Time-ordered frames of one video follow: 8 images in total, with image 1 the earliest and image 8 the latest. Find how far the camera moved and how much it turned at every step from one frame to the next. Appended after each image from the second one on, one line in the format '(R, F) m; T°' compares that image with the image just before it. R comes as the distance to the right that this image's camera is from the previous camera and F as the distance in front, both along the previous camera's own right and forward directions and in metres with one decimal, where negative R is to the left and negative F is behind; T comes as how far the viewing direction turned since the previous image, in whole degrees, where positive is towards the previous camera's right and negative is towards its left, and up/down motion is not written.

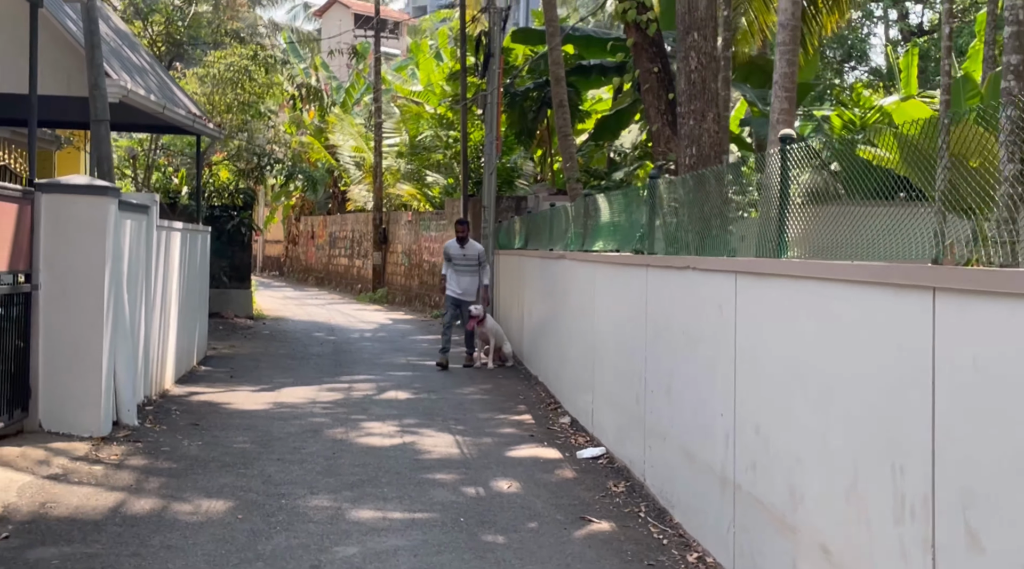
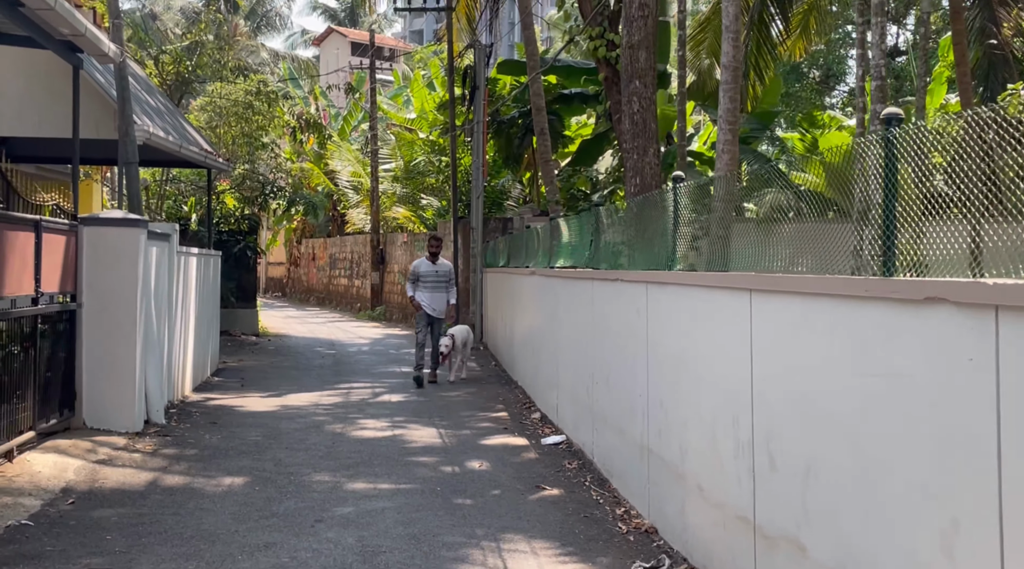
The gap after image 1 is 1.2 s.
(+0.2, -1.6) m; 0°
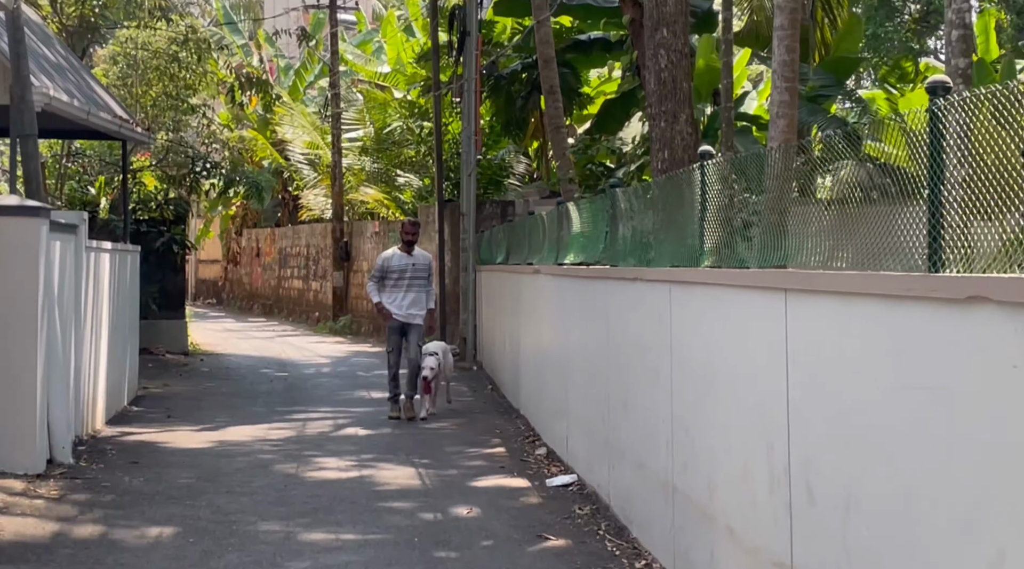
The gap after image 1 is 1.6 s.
(-0.3, +1.6) m; +3°
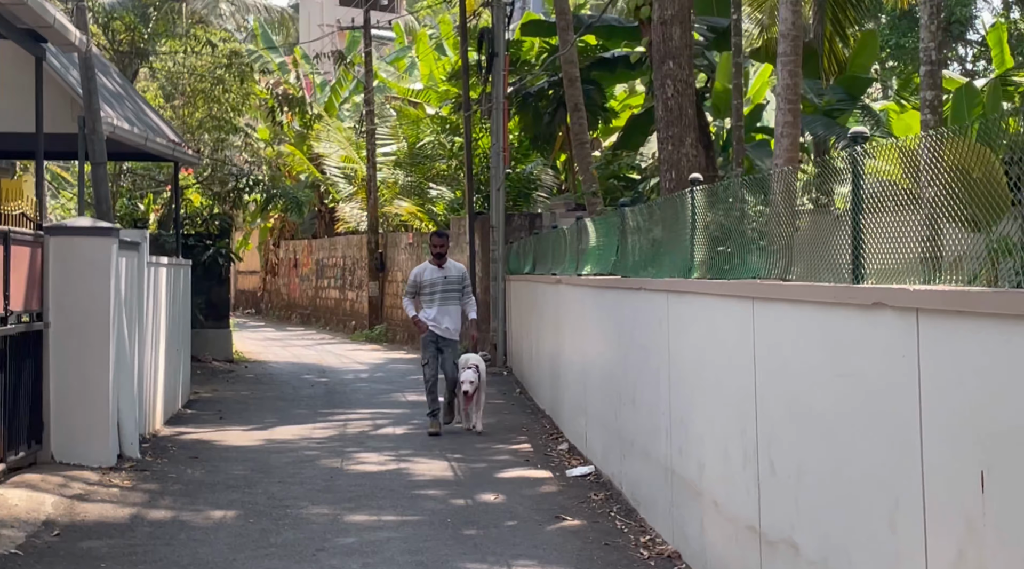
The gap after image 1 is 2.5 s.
(+0.1, -1.0) m; -1°
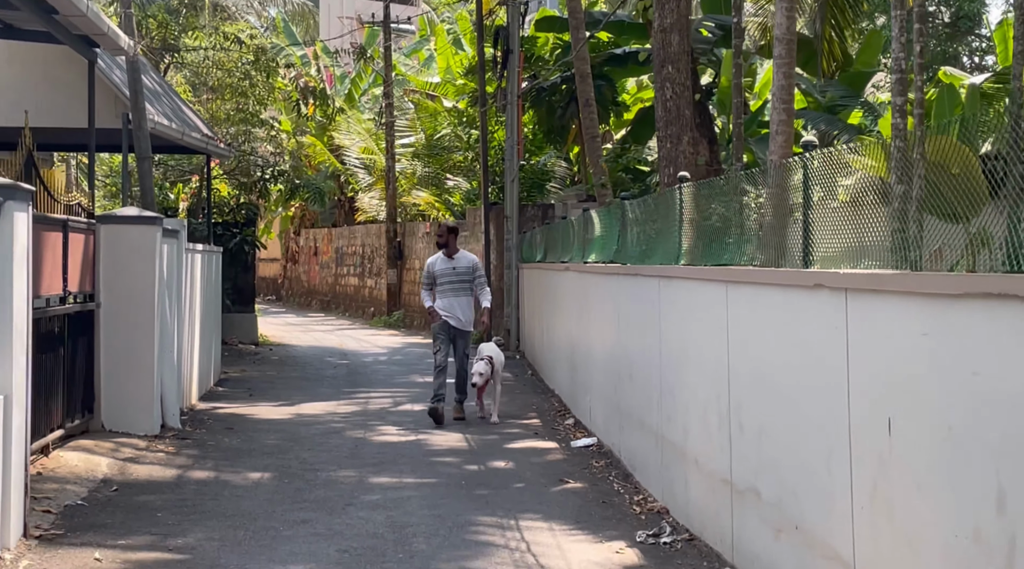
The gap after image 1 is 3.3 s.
(+0.1, -1.0) m; -1°
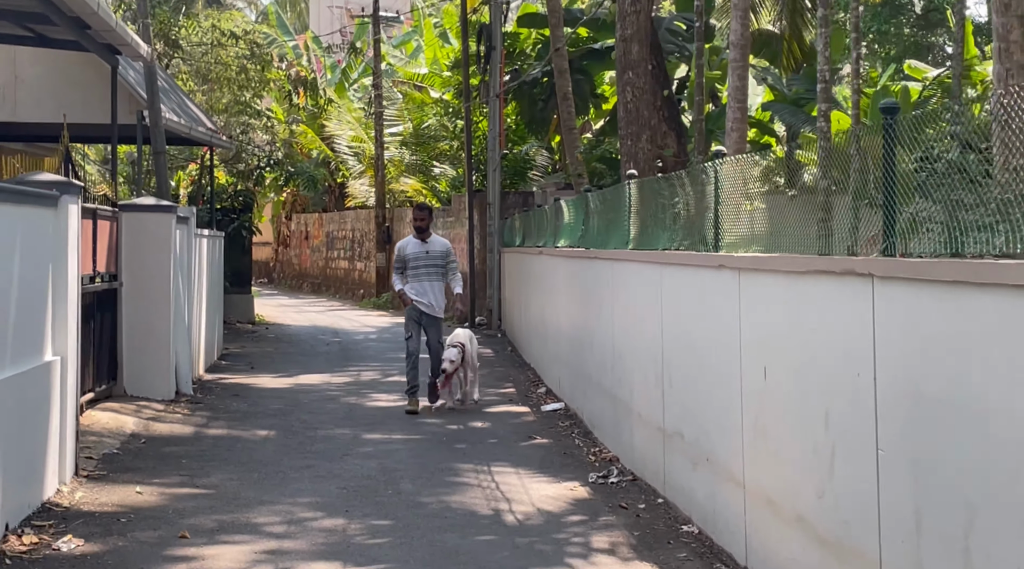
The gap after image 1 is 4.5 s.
(+0.1, -1.4) m; 0°
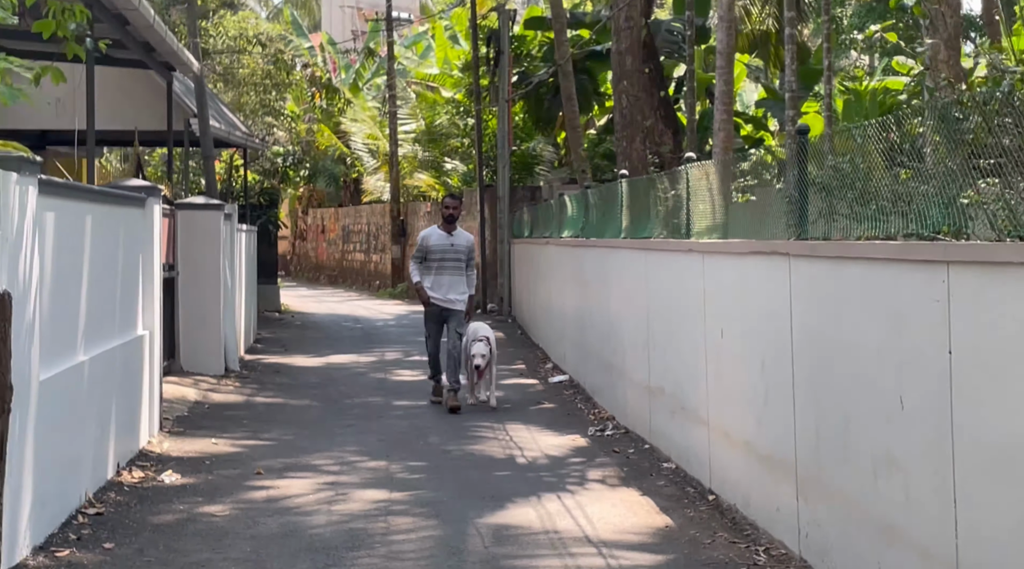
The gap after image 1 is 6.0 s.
(0.0, -1.7) m; 0°
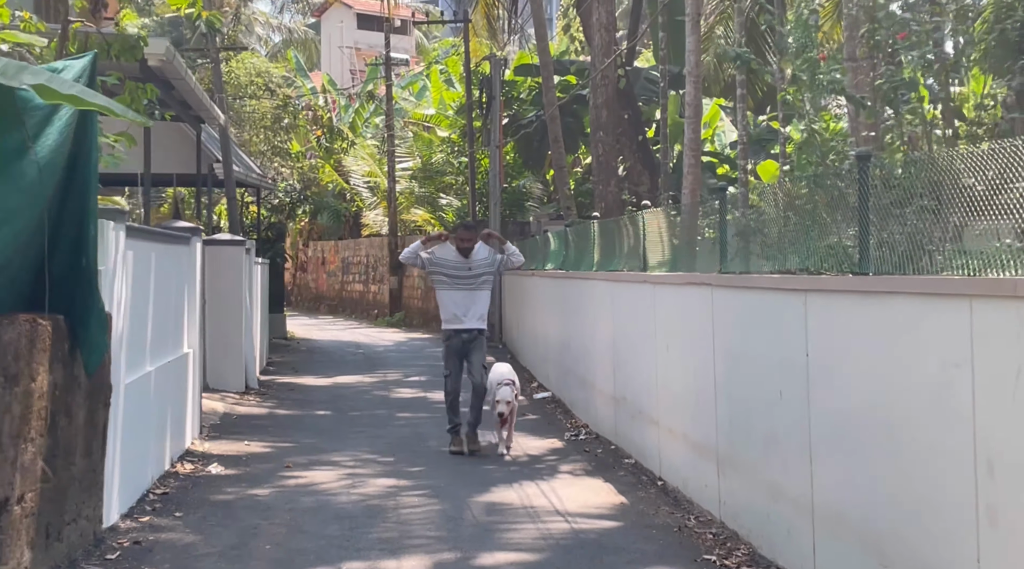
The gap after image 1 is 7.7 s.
(+0.1, -1.9) m; 0°
